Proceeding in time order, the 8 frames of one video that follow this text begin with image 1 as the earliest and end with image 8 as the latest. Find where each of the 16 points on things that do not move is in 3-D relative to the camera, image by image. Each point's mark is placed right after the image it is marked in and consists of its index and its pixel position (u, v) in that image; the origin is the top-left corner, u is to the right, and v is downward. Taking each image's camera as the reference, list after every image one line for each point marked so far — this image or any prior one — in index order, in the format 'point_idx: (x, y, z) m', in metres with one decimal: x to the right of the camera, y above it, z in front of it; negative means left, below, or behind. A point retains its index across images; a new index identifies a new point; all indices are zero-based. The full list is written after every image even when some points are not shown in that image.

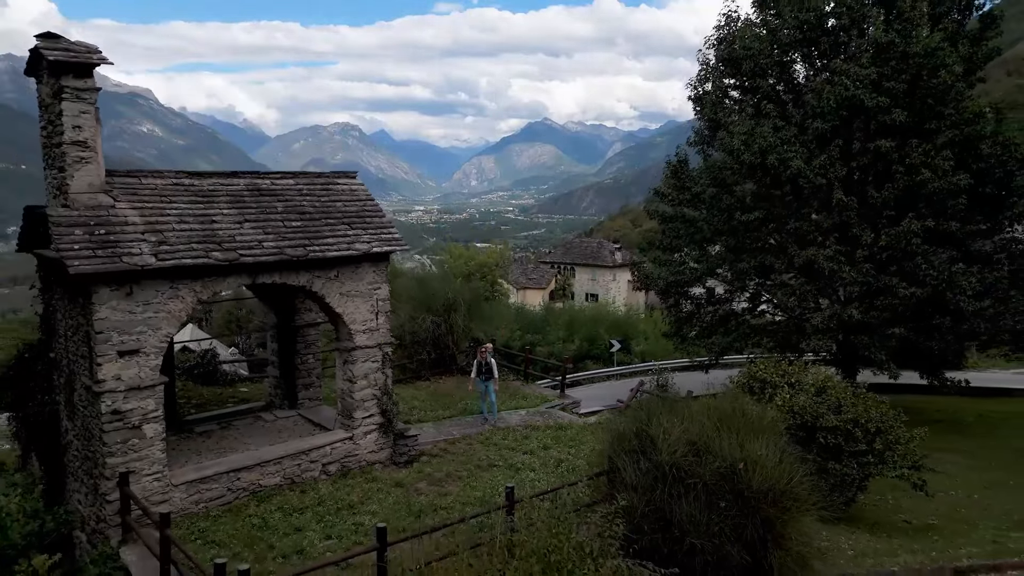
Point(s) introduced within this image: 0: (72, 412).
0: (-5.4, -1.5, +8.2) m
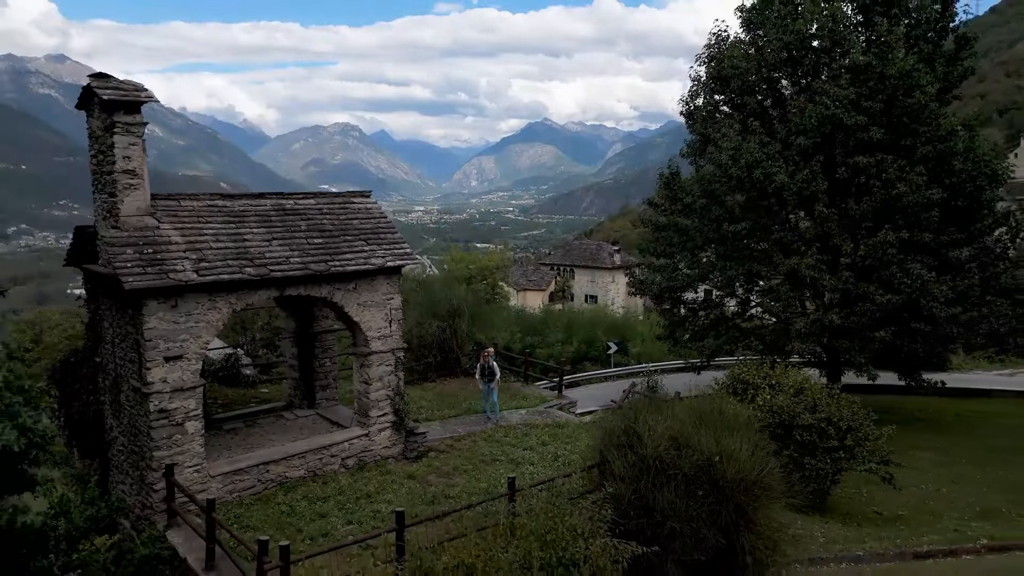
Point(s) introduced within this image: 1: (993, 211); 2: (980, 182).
0: (-5.4, -1.7, +9.2) m
1: (+11.3, +1.8, +15.8) m
2: (+10.7, +2.4, +15.4) m
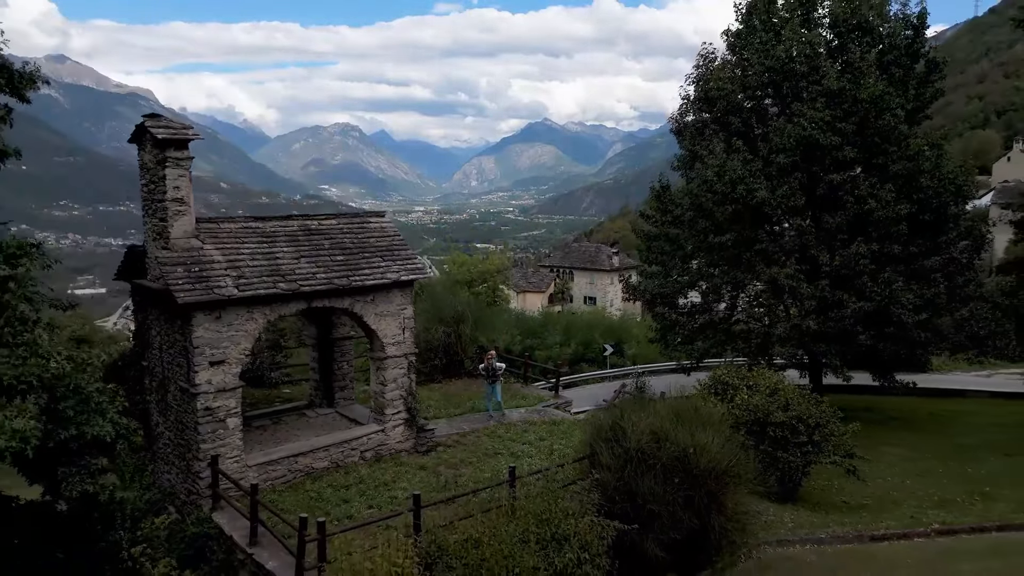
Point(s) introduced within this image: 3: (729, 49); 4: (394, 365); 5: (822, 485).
0: (-5.4, -1.9, +10.4) m
1: (+11.3, +1.6, +17.0) m
2: (+10.7, +2.2, +16.6) m
3: (+6.2, +6.9, +19.4) m
4: (-2.0, -1.3, +11.6) m
5: (+6.5, -4.1, +14.0) m
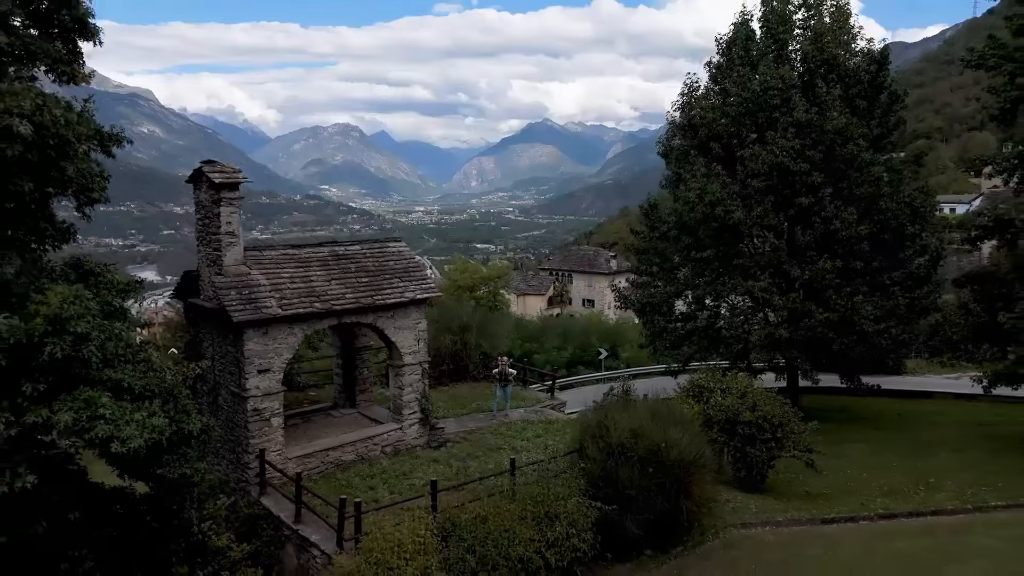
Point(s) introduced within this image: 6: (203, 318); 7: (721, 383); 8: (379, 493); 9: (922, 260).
0: (-5.4, -2.2, +12.2) m
1: (+11.3, +1.3, +18.8) m
2: (+10.7, +1.9, +18.4) m
3: (+6.2, +6.6, +21.2) m
4: (-2.0, -1.7, +13.4) m
5: (+6.5, -4.4, +15.8) m
6: (-5.6, -0.5, +12.2) m
7: (+4.9, -2.2, +15.6) m
8: (-2.3, -3.5, +11.4) m
9: (+11.6, +0.8, +19.0) m
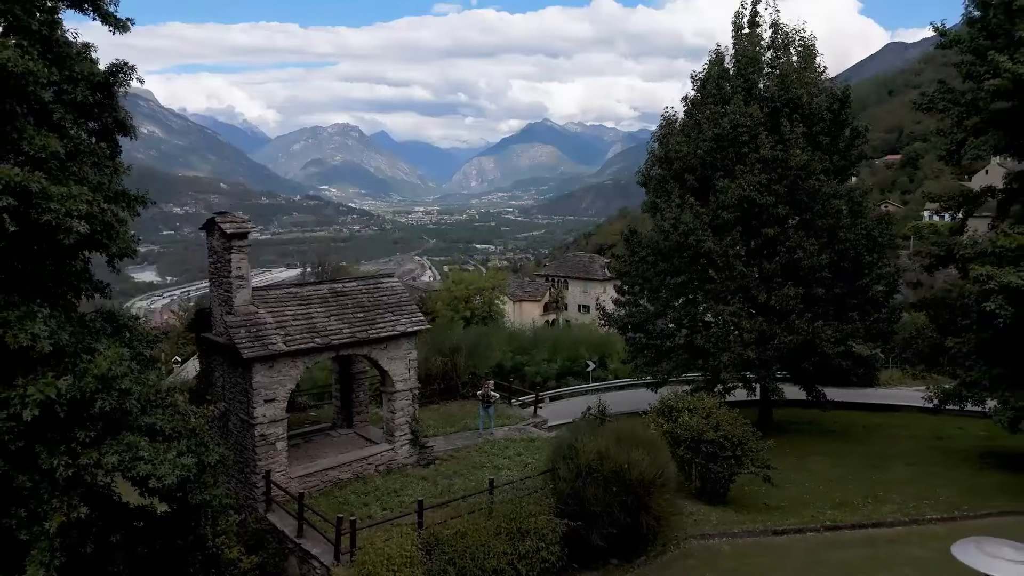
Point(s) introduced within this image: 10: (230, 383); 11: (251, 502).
0: (-5.8, -2.9, +13.6) m
1: (+10.9, +0.6, +20.2) m
2: (+10.3, +1.2, +19.8) m
3: (+5.8, +5.8, +22.6) m
4: (-2.4, -2.4, +14.8) m
5: (+6.1, -5.2, +17.2) m
6: (-6.0, -1.3, +13.5) m
7: (+4.5, -2.9, +17.0) m
8: (-2.7, -4.2, +12.8) m
9: (+11.2, +0.1, +20.4) m
10: (-5.6, -1.9, +13.3) m
11: (-5.0, -4.1, +13.0) m
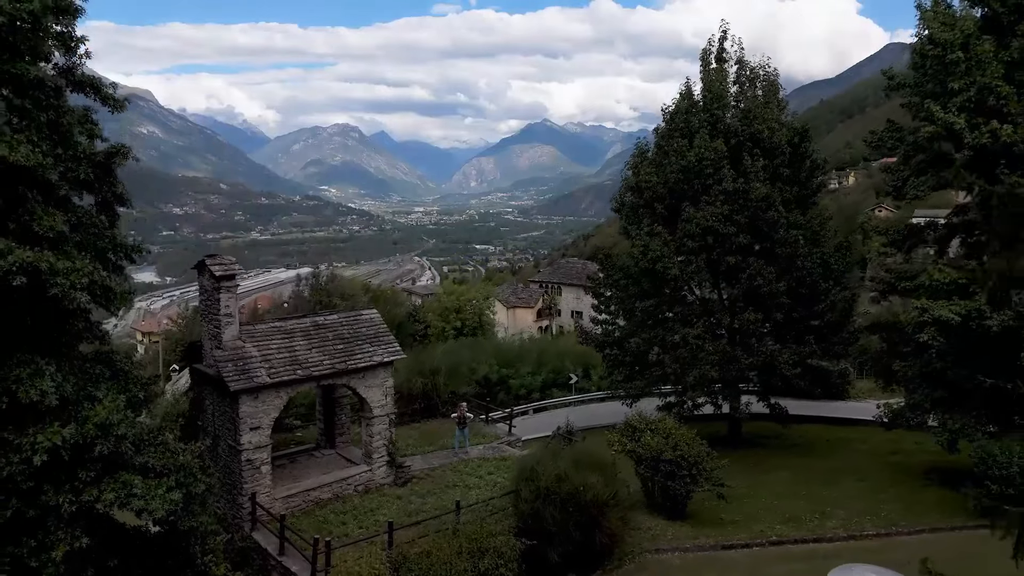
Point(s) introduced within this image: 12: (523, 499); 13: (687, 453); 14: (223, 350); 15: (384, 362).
0: (-6.5, -3.7, +14.7) m
1: (+10.2, -0.2, +21.4) m
2: (+9.6, +0.4, +21.0) m
3: (+5.1, +5.1, +23.7) m
4: (-3.1, -3.2, +15.9) m
5: (+5.3, -5.9, +18.3) m
6: (-6.7, -2.1, +14.7) m
7: (+3.7, -3.7, +18.2) m
8: (-3.4, -5.0, +14.0) m
9: (+10.4, -0.7, +21.5) m
10: (-6.3, -2.7, +14.4) m
11: (-5.8, -4.9, +14.1) m
12: (+0.2, -4.4, +14.1) m
13: (+4.5, -4.2, +17.0) m
14: (-6.1, -1.3, +14.1) m
15: (-3.0, -1.8, +15.8) m
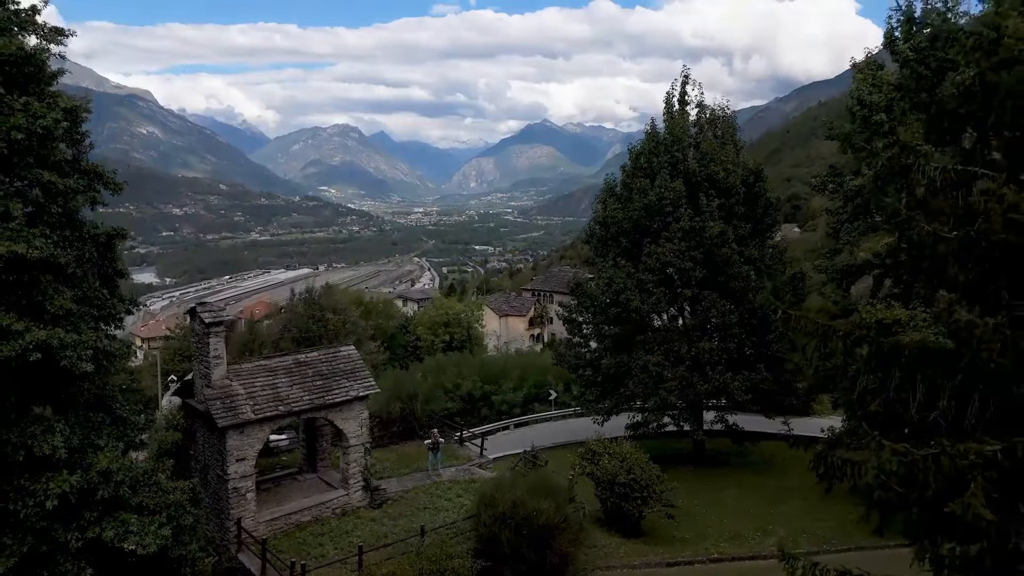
0: (-7.4, -4.8, +16.3) m
1: (+9.2, -1.3, +22.9) m
2: (+8.7, -0.6, +22.5) m
3: (+4.2, +4.0, +25.3) m
4: (-4.1, -4.2, +17.5) m
5: (+4.4, -7.0, +19.9) m
6: (-7.7, -3.1, +16.3) m
7: (+2.8, -4.7, +19.8) m
8: (-4.3, -6.0, +15.5) m
9: (+9.5, -1.8, +23.1) m
10: (-7.2, -3.7, +16.0) m
11: (-6.7, -6.0, +15.7) m
12: (-0.7, -5.5, +15.6) m
13: (+3.5, -5.3, +18.6) m
14: (-7.0, -2.4, +15.6) m
15: (-3.9, -2.8, +17.4) m
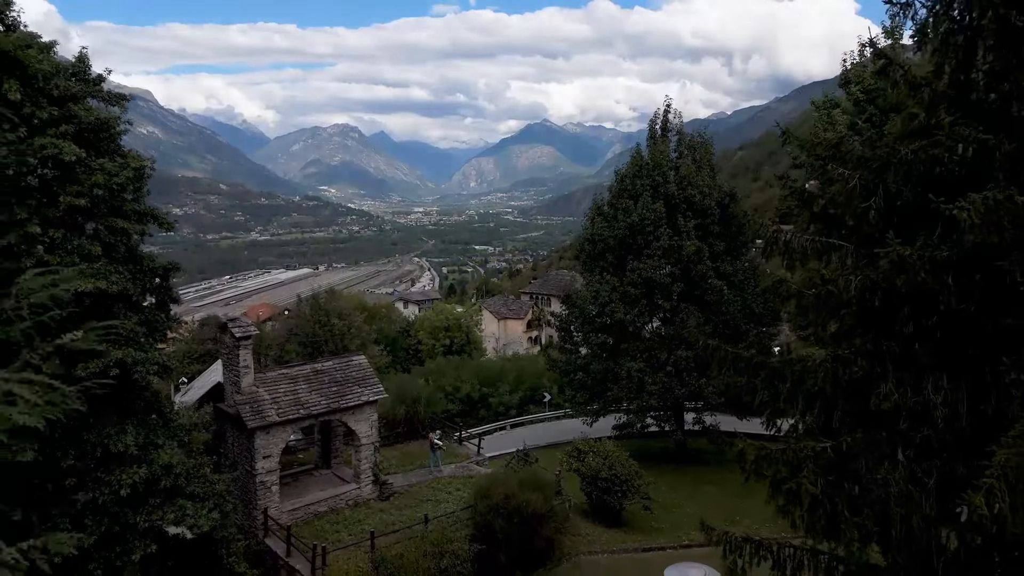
0: (-7.6, -5.2, +18.5) m
1: (+9.0, -1.7, +25.1) m
2: (+8.5, -1.1, +24.7) m
3: (+4.0, +3.5, +27.5) m
4: (-4.3, -4.7, +19.7) m
5: (+4.2, -7.5, +22.1) m
6: (-7.9, -3.6, +18.5) m
7: (+2.6, -5.2, +22.0) m
8: (-4.5, -6.5, +17.7) m
9: (+9.3, -2.2, +25.3) m
10: (-7.4, -4.2, +18.2) m
11: (-6.9, -6.4, +17.9) m
12: (-0.9, -6.0, +17.8) m
13: (+3.3, -5.8, +20.8) m
14: (-7.2, -2.8, +17.8) m
15: (-4.1, -3.3, +19.6) m
